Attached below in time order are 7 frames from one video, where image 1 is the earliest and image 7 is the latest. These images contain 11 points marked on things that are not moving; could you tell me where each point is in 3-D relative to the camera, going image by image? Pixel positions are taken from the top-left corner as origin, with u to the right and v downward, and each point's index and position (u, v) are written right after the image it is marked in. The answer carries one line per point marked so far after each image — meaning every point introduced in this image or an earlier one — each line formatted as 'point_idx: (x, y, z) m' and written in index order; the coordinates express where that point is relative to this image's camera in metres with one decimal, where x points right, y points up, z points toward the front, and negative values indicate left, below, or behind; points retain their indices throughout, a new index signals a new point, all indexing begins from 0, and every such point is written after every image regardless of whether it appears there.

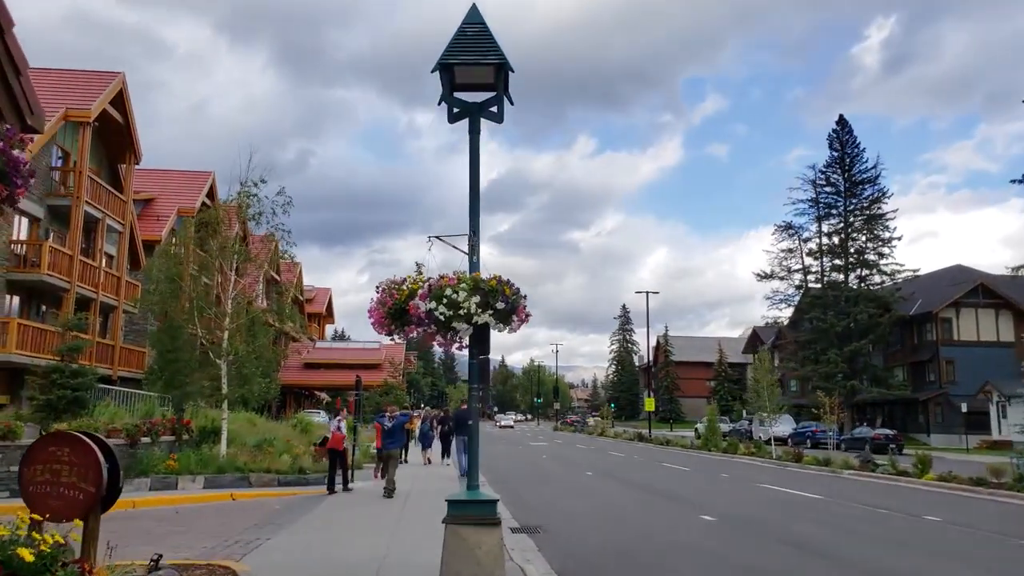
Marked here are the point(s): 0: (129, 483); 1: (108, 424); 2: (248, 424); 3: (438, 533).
0: (-6.2, -3.2, +13.0) m
1: (-6.6, -2.3, +13.4) m
2: (-6.4, -3.3, +19.7) m
3: (-1.1, -3.7, +12.5) m
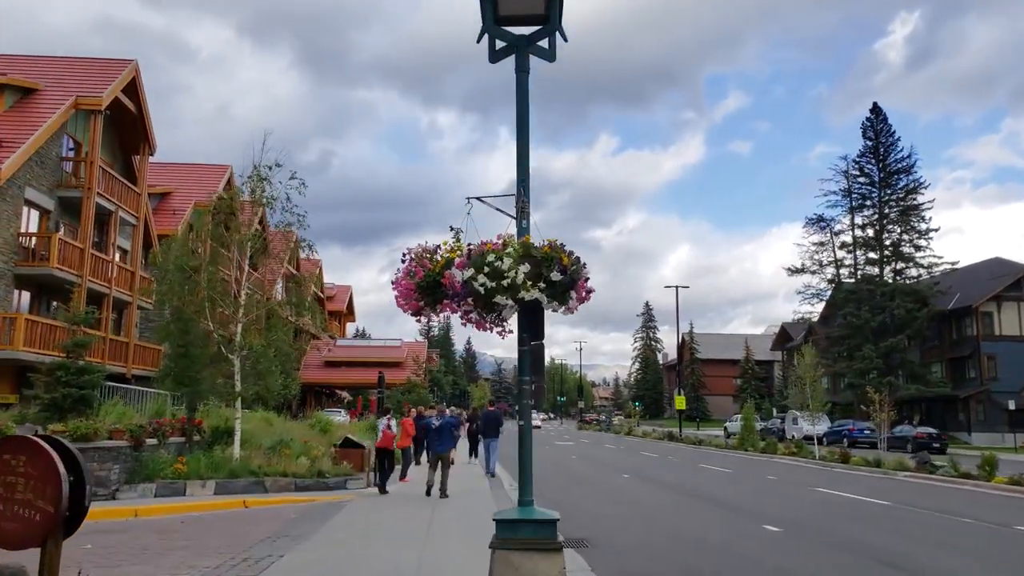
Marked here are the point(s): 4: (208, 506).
0: (-5.6, -3.0, +12.0) m
1: (-6.1, -2.1, +12.3) m
2: (-5.7, -3.1, +18.6) m
3: (-0.5, -3.5, +11.3) m
4: (-4.5, -3.2, +11.9) m
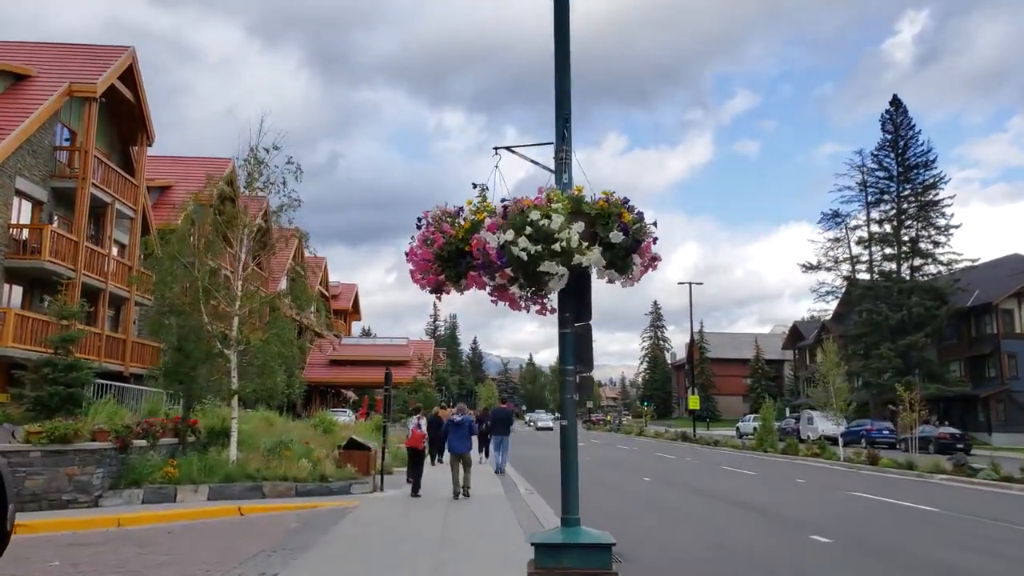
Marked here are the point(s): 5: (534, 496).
0: (-5.4, -2.8, +11.0) m
1: (-5.8, -1.9, +11.3) m
2: (-5.4, -2.9, +17.6) m
3: (-0.3, -3.3, +10.2) m
4: (-4.2, -3.0, +10.9) m
5: (+0.4, -4.0, +15.6) m
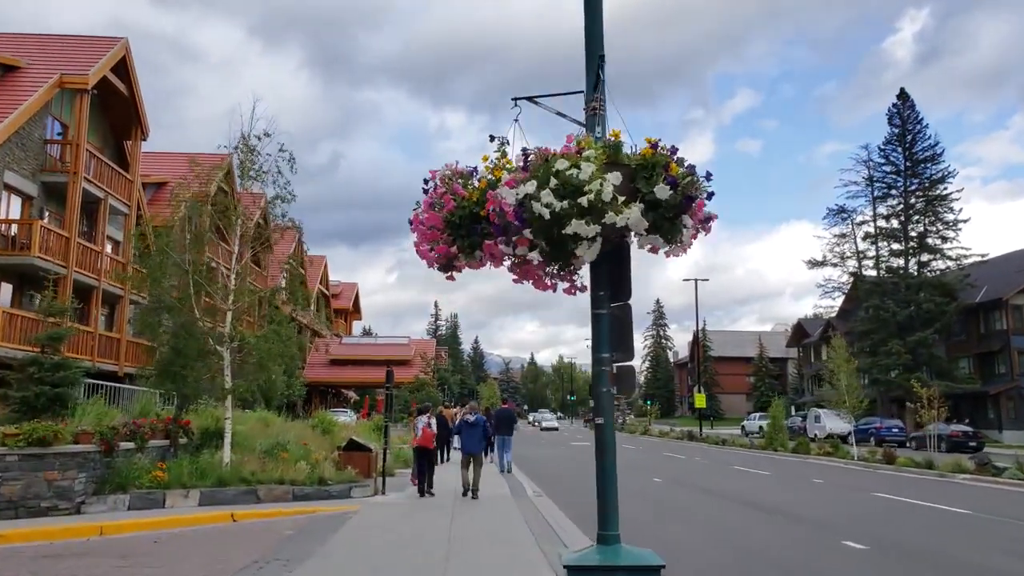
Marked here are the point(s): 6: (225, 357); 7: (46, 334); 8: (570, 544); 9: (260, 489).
0: (-5.2, -2.7, +10.3) m
1: (-5.7, -1.8, +10.7) m
2: (-5.3, -2.9, +17.0) m
3: (-0.1, -3.2, +9.6) m
4: (-4.1, -2.9, +10.2) m
5: (+0.6, -3.9, +14.9) m
6: (-5.7, -1.4, +16.2) m
7: (-8.6, -0.8, +15.0) m
8: (+0.8, -3.5, +11.0) m
9: (-3.8, -3.0, +12.1) m
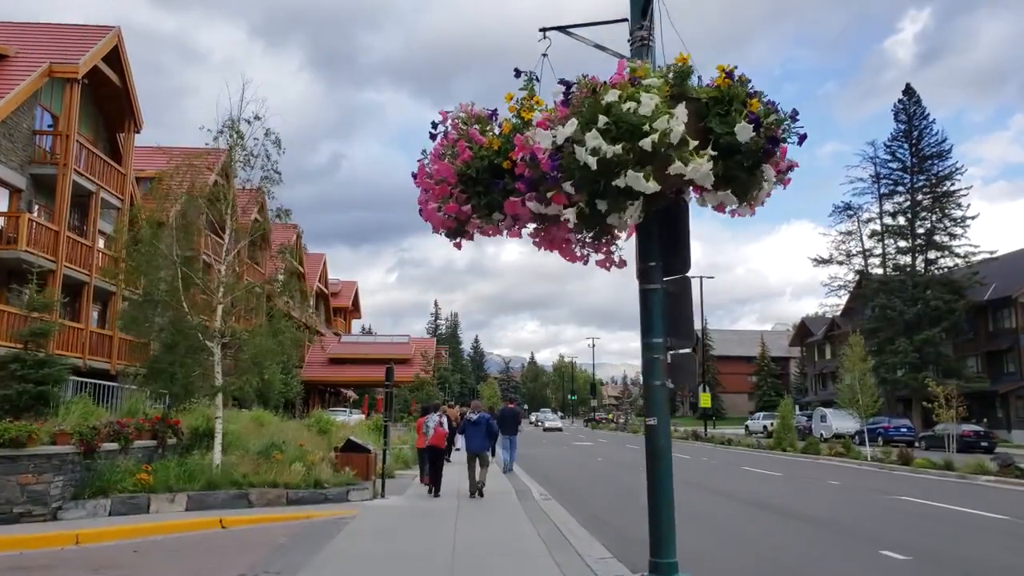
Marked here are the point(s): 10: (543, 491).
0: (-5.1, -2.6, +9.6) m
1: (-5.6, -1.7, +10.0) m
2: (-5.2, -2.7, +16.3) m
3: (0.0, -3.1, +8.9) m
4: (-4.0, -2.8, +9.6) m
5: (+0.7, -3.8, +14.3) m
6: (-5.6, -1.3, +15.6) m
7: (-8.5, -0.7, +14.3) m
8: (+0.9, -3.4, +10.3) m
9: (-3.7, -2.9, +11.4) m
10: (+0.6, -3.8, +15.3) m
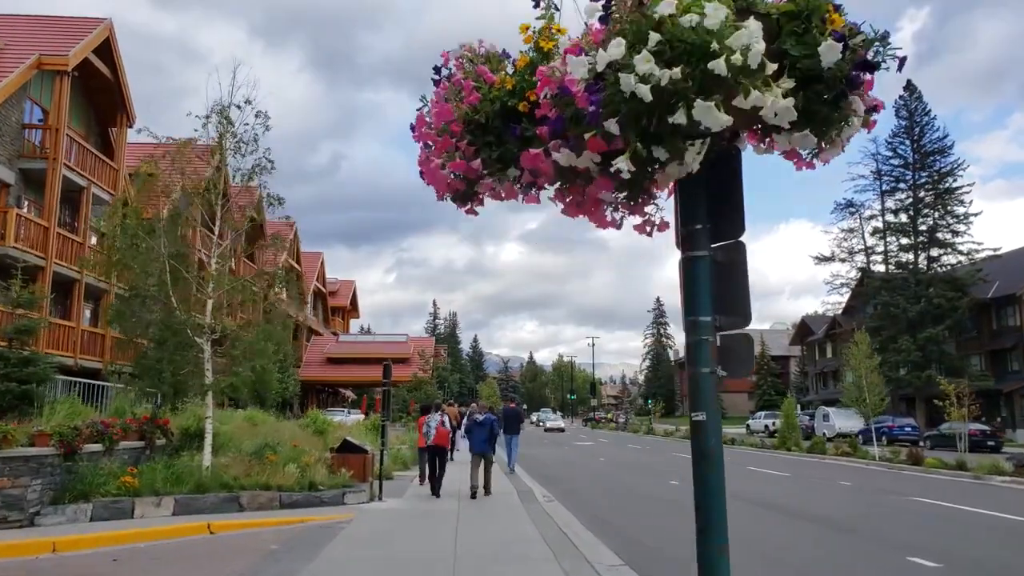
0: (-5.1, -2.5, +9.1) m
1: (-5.5, -1.6, +9.5) m
2: (-5.1, -2.6, +15.8) m
3: (0.0, -3.0, +8.4) m
4: (-3.9, -2.7, +9.0) m
5: (+0.7, -3.7, +13.8) m
6: (-5.6, -1.2, +15.0) m
7: (-8.5, -0.6, +13.8) m
8: (+0.9, -3.3, +9.8) m
9: (-3.6, -2.8, +10.9) m
10: (+0.6, -3.8, +14.8) m
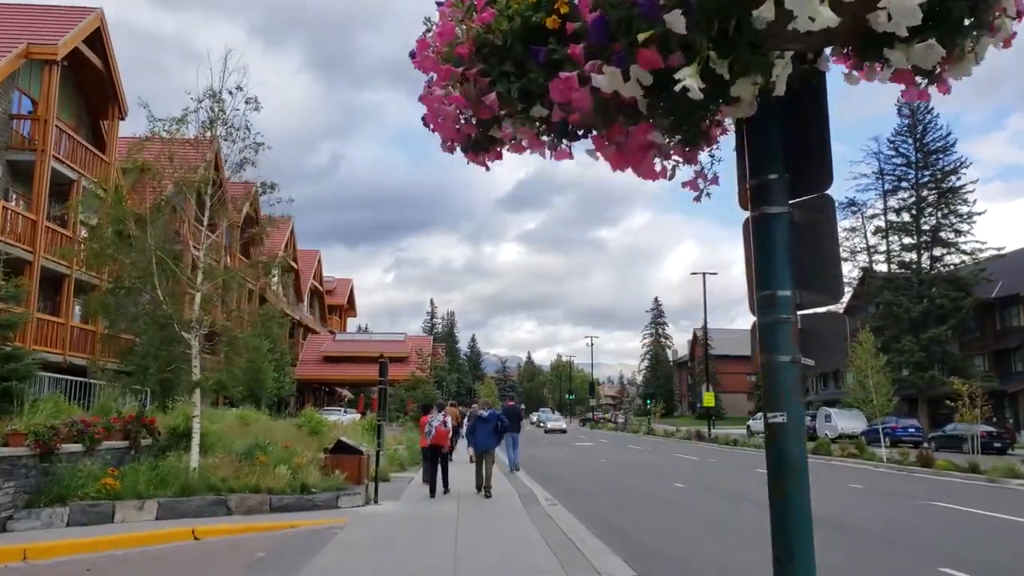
0: (-5.1, -2.4, +8.6) m
1: (-5.5, -1.5, +8.9) m
2: (-5.1, -2.5, +15.2) m
3: (0.0, -2.9, +7.9) m
4: (-3.9, -2.6, +8.5) m
5: (+0.7, -3.6, +13.2) m
6: (-5.6, -1.1, +14.5) m
7: (-8.4, -0.5, +13.2) m
8: (+1.0, -3.2, +9.3) m
9: (-3.6, -2.7, +10.4) m
10: (+0.6, -3.7, +14.3) m
